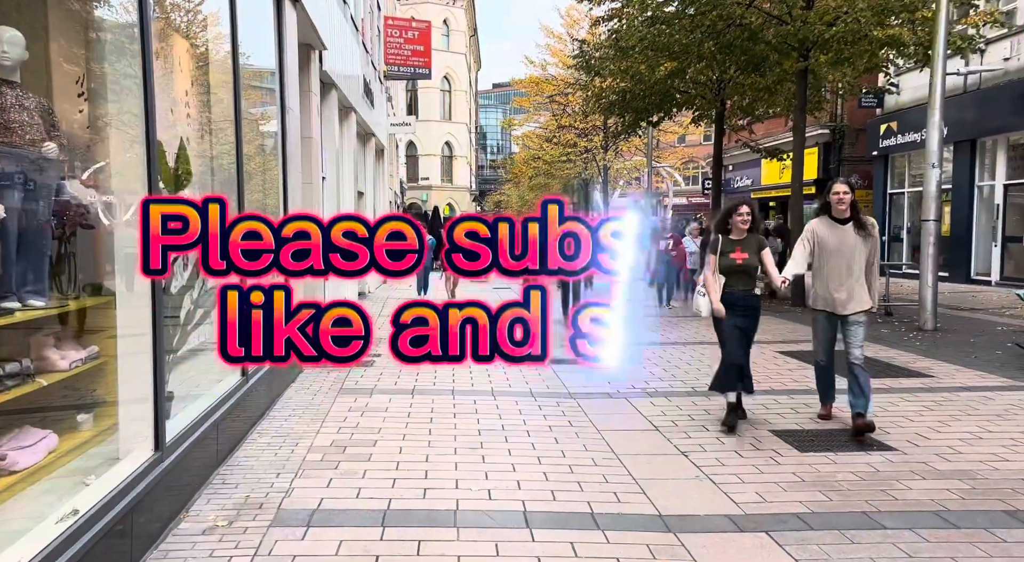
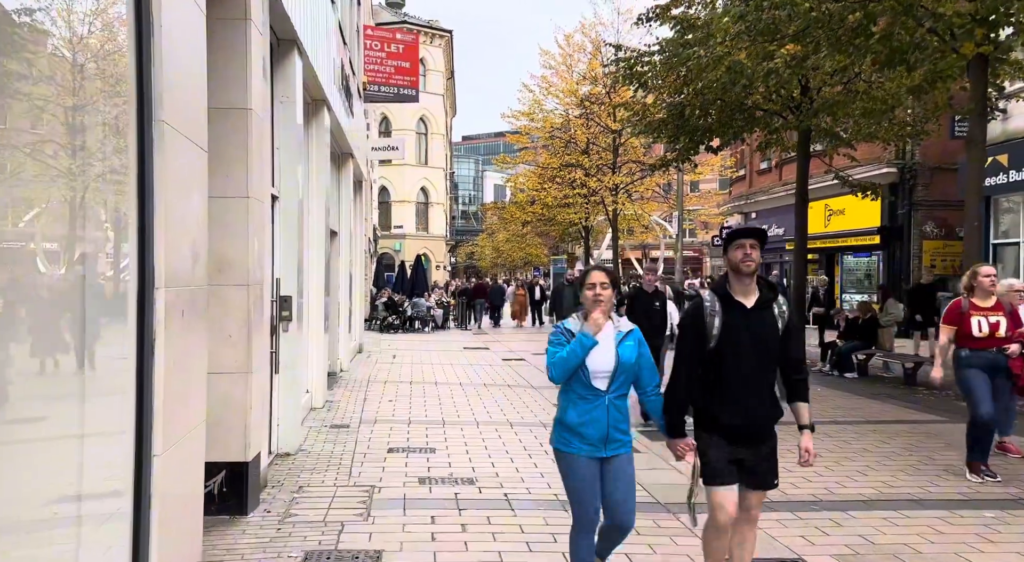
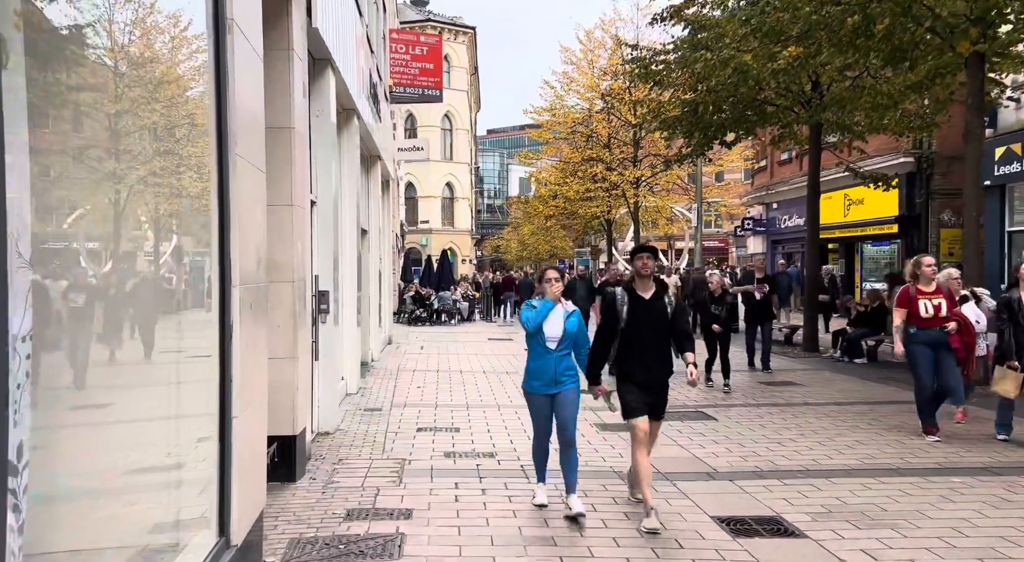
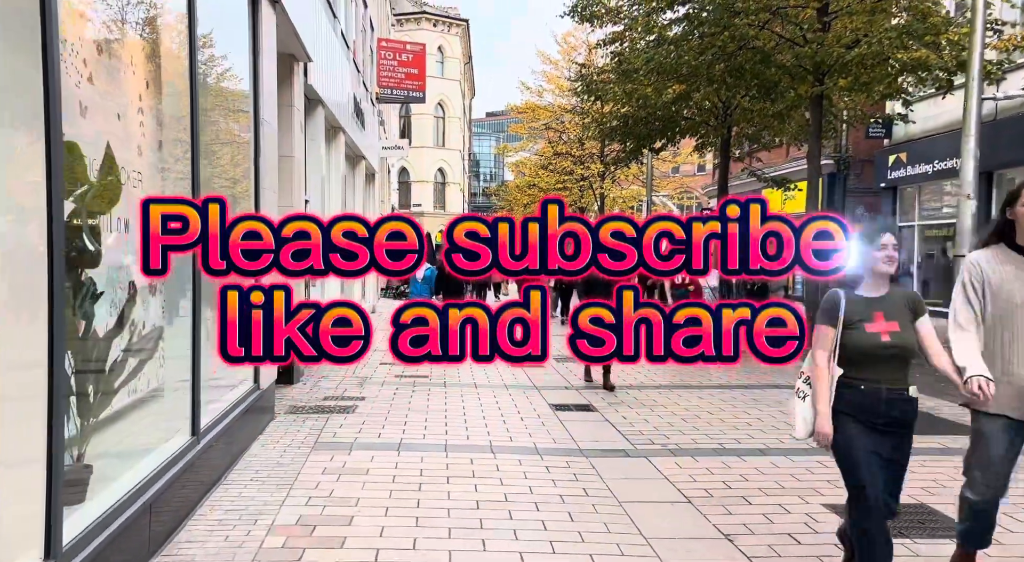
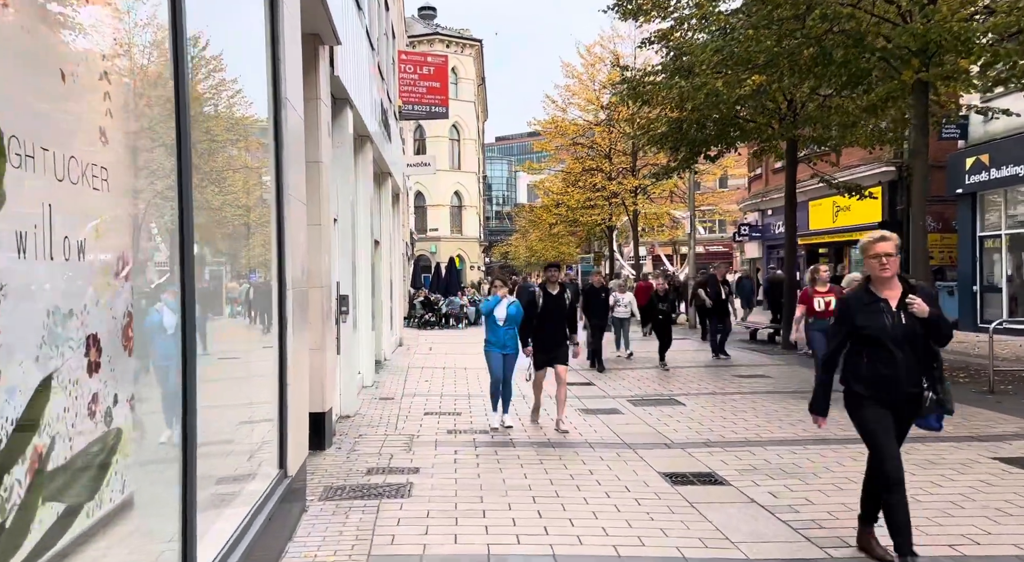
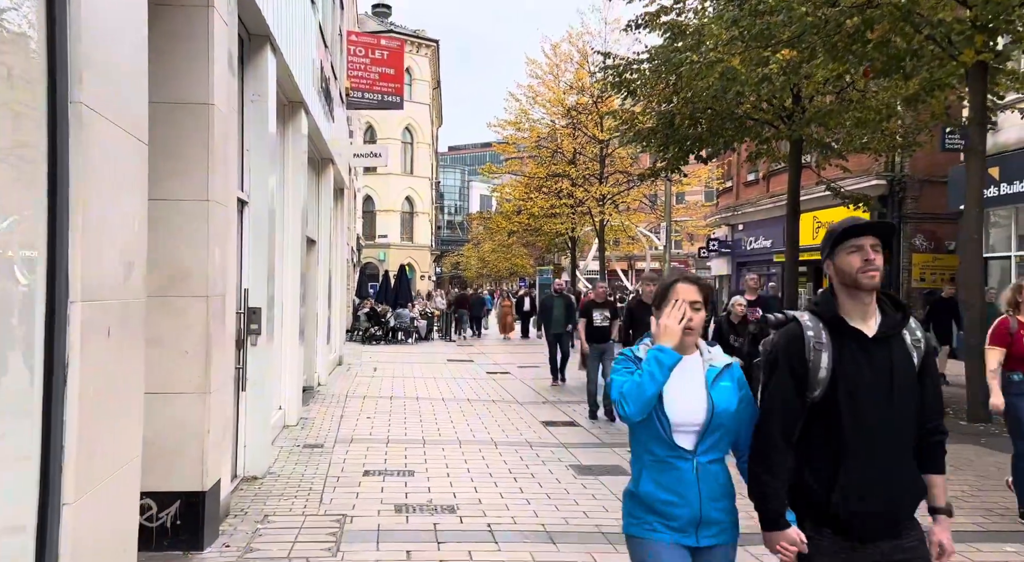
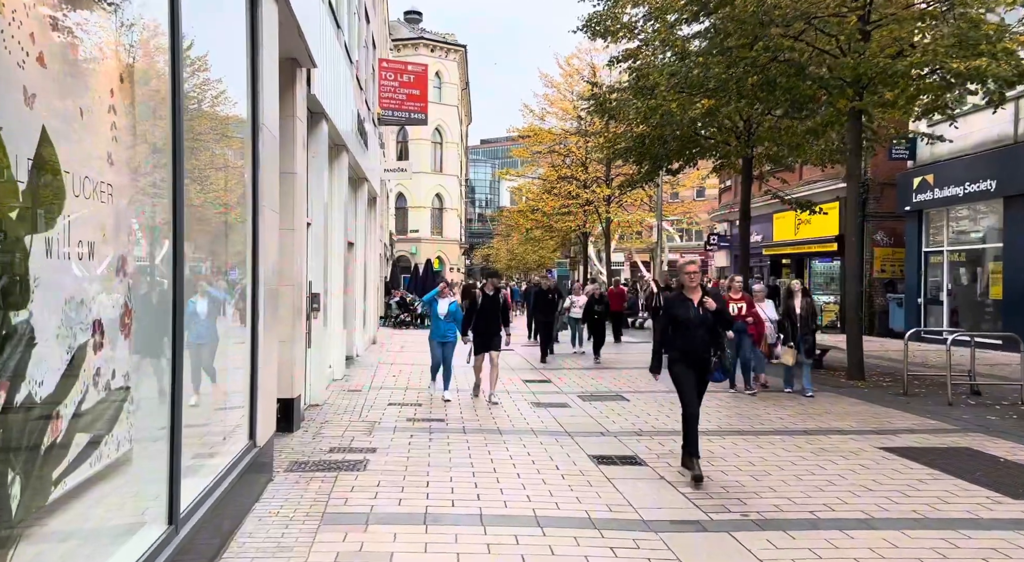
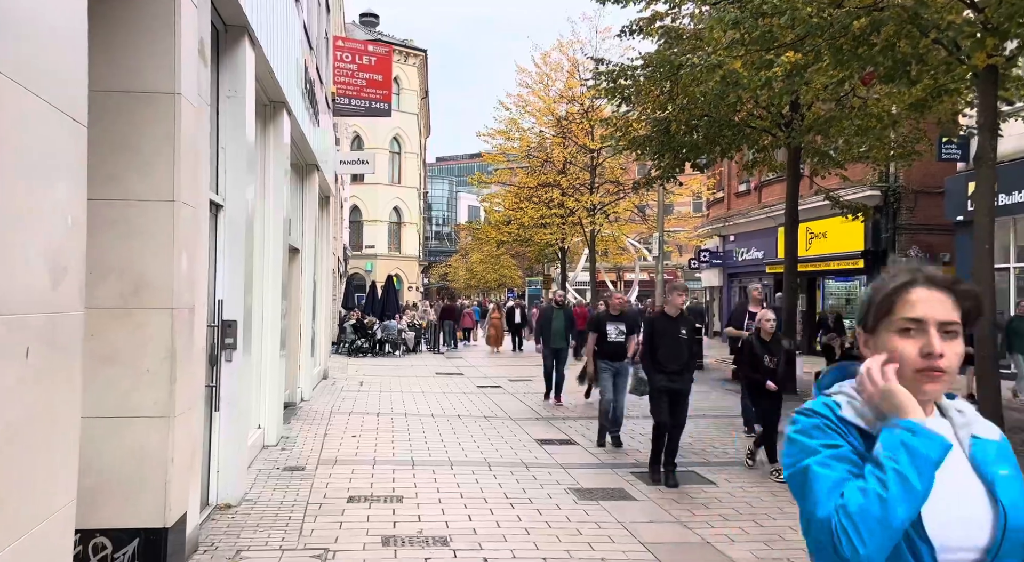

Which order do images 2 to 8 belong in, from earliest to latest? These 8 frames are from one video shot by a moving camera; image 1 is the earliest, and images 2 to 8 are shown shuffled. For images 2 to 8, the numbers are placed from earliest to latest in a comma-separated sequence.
4, 7, 5, 3, 2, 6, 8
